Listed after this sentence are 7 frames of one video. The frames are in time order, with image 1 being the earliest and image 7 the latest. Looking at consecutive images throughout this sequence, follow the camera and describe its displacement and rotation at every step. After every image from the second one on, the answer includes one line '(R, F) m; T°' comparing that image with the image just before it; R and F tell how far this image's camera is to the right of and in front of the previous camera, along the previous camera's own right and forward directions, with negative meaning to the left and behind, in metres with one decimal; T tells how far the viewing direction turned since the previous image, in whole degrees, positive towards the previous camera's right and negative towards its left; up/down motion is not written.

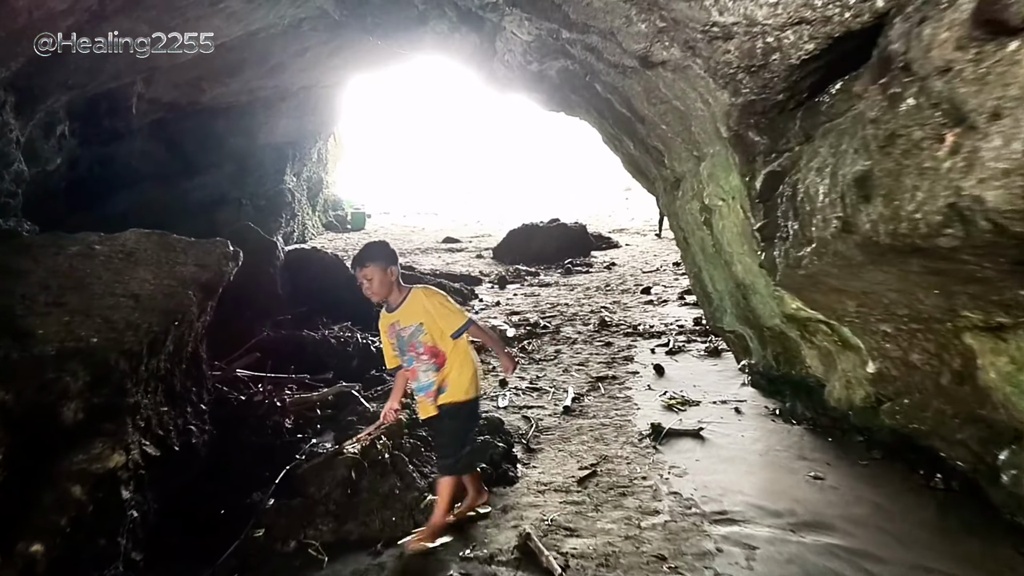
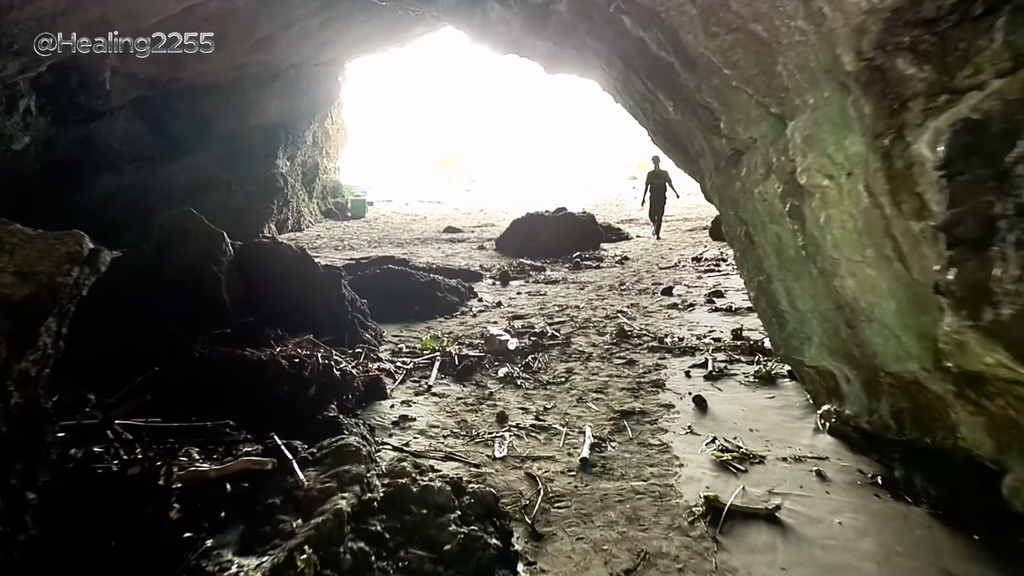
(+0.1, +1.6) m; -1°
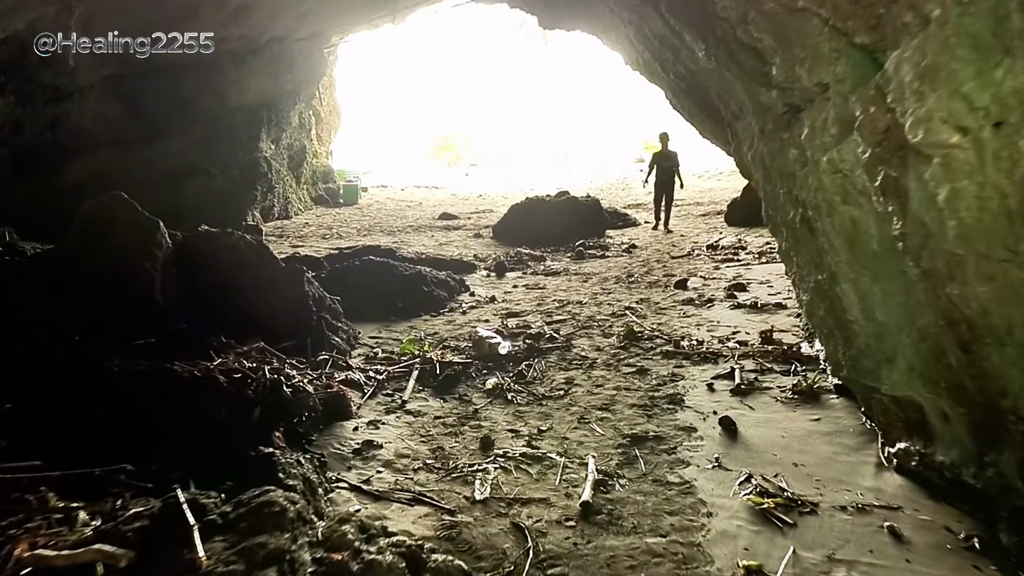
(+0.1, +1.0) m; 0°
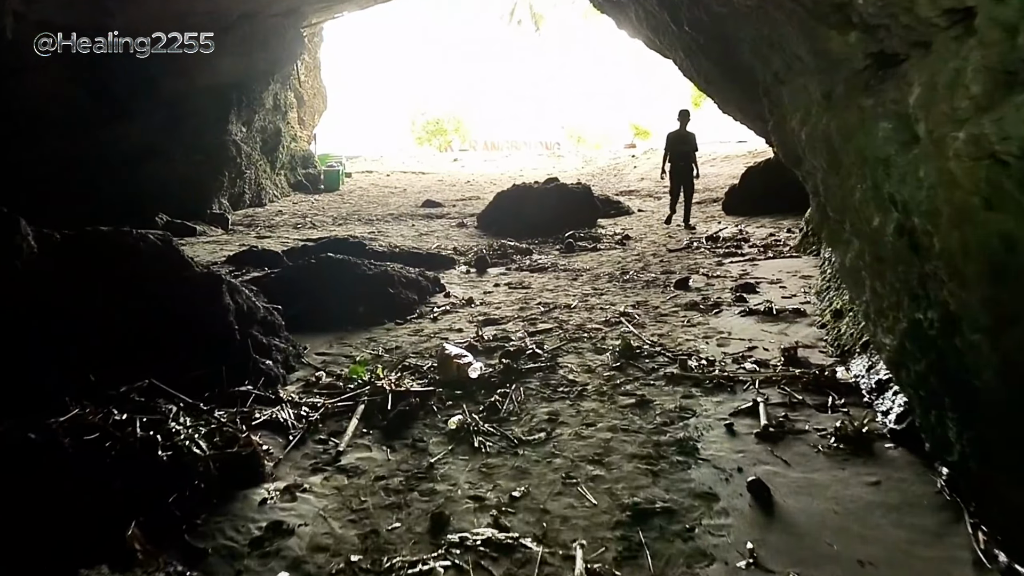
(+0.2, +1.2) m; 0°
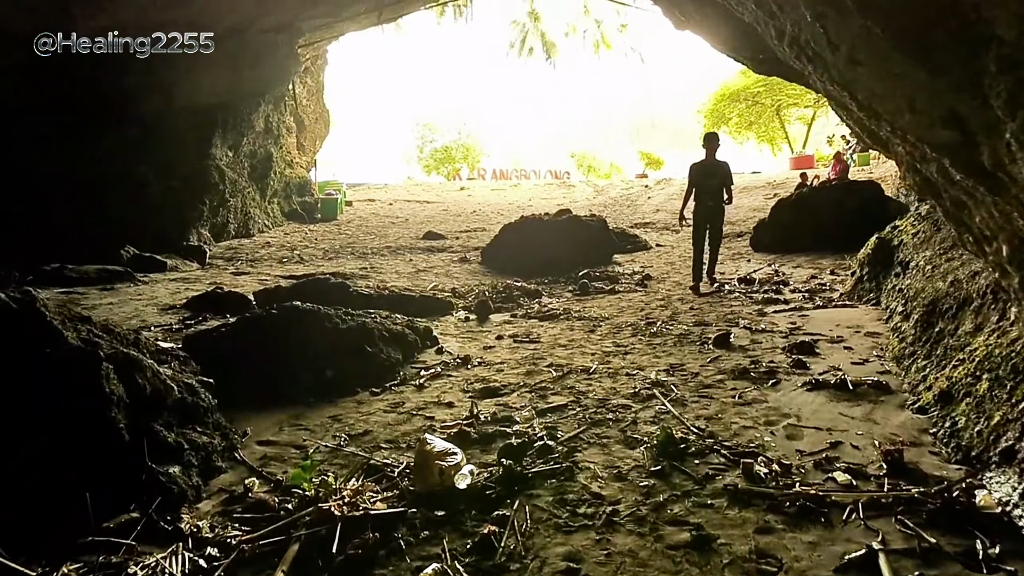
(0.0, +1.4) m; -1°
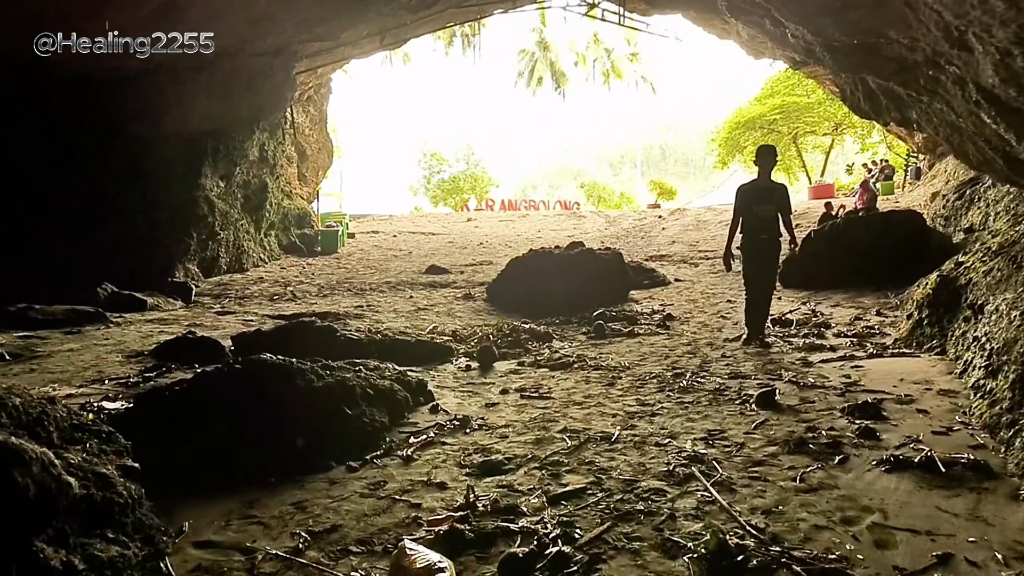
(0.0, +1.0) m; -1°
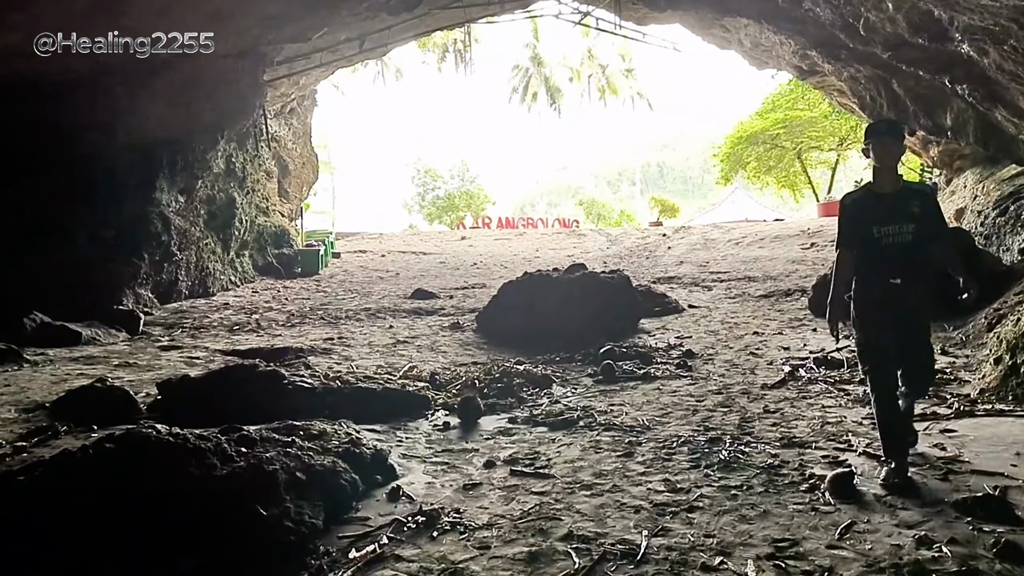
(+0.1, +1.5) m; 0°
